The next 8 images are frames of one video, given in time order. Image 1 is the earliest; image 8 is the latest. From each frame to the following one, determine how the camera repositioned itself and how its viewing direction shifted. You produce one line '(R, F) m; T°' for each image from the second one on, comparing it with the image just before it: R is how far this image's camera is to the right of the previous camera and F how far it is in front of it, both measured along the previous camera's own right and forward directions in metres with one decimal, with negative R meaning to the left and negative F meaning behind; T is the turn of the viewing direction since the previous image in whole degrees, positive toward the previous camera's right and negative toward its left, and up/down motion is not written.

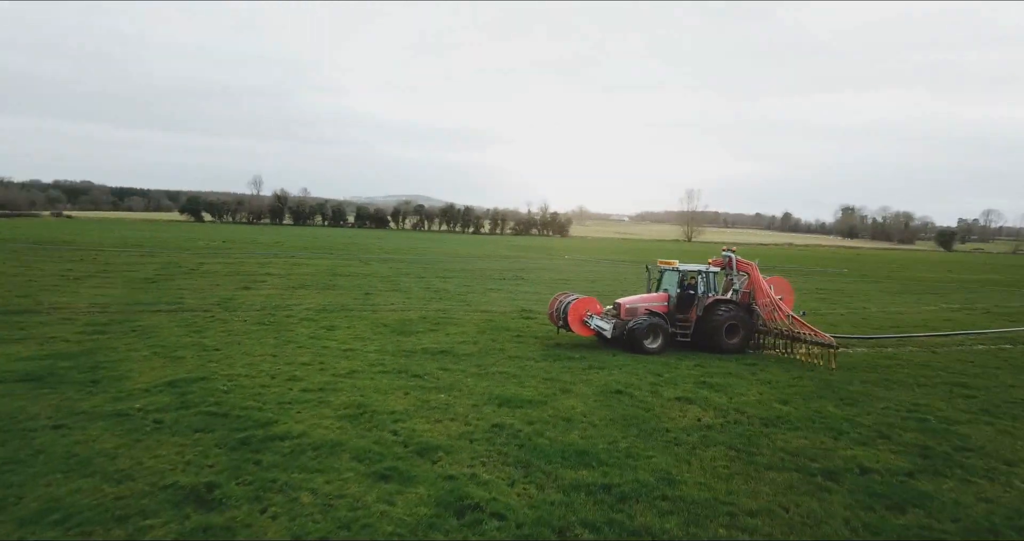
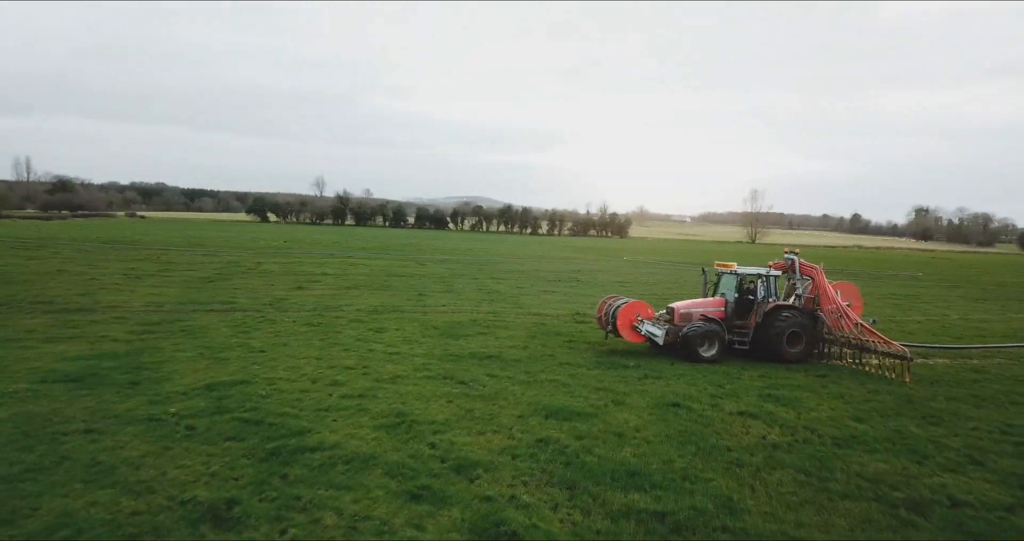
(+0.1, +0.5) m; -4°
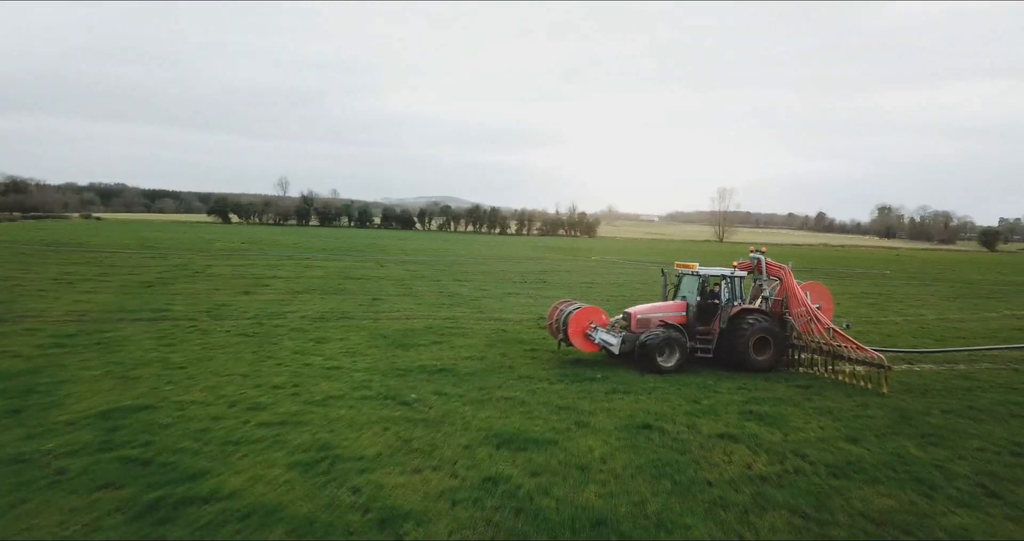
(+0.2, +1.1) m; +2°
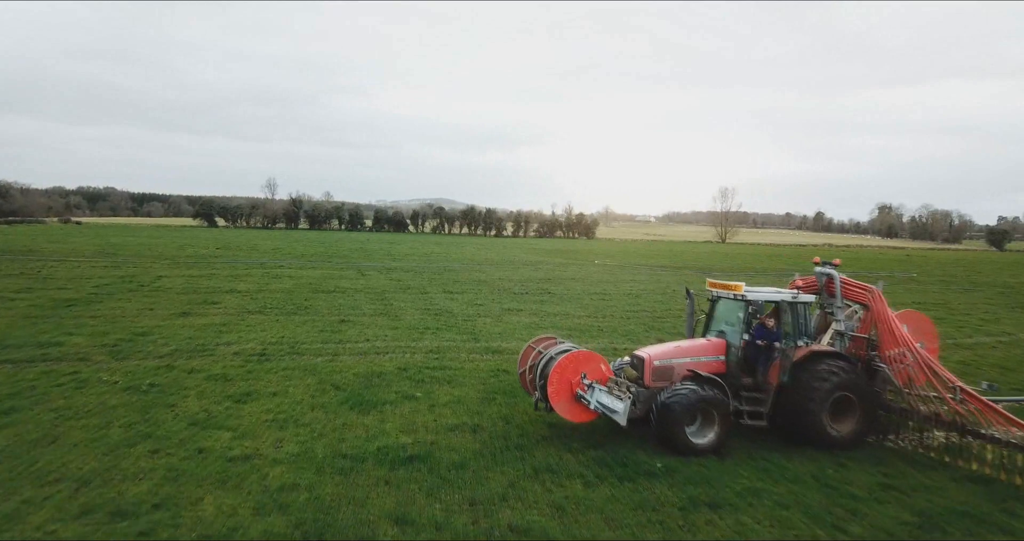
(-0.1, +3.7) m; 0°
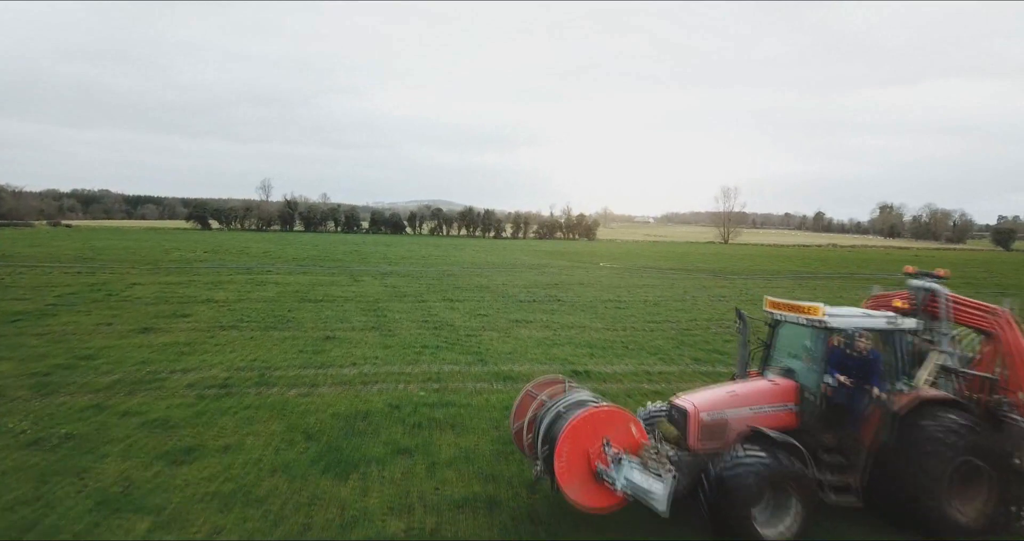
(-0.2, +2.0) m; 0°
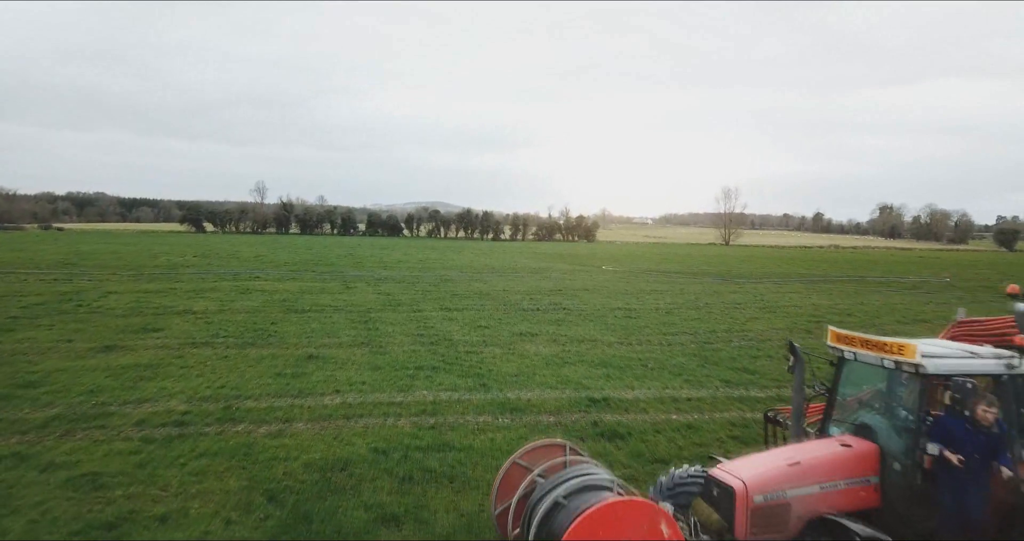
(-0.1, +1.4) m; 0°
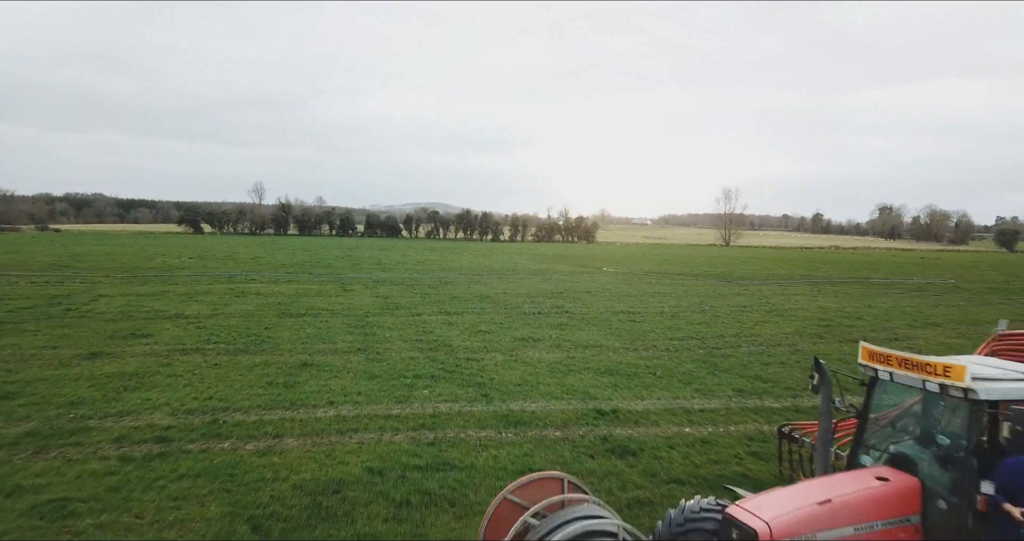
(-0.1, +0.5) m; 0°
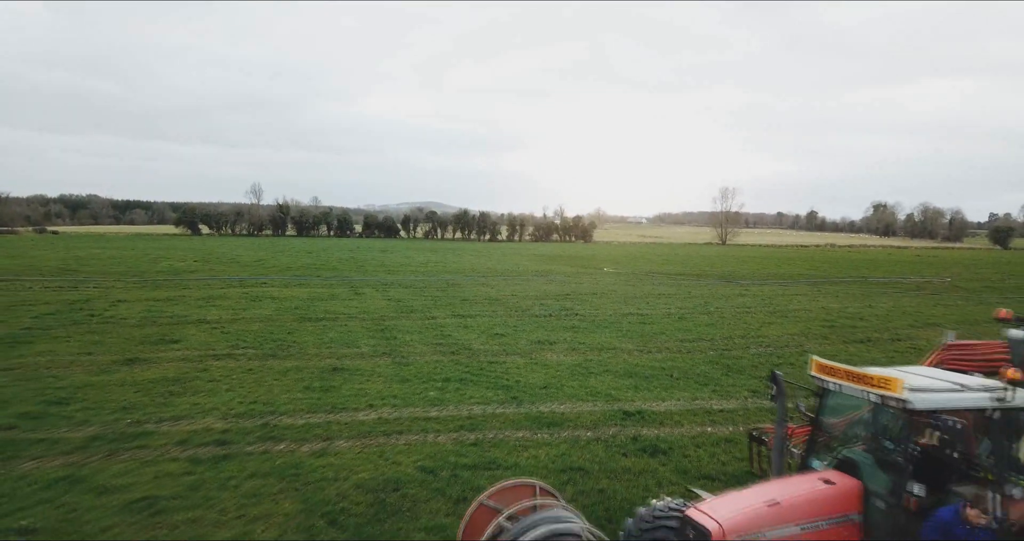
(-0.4, -0.5) m; 0°
